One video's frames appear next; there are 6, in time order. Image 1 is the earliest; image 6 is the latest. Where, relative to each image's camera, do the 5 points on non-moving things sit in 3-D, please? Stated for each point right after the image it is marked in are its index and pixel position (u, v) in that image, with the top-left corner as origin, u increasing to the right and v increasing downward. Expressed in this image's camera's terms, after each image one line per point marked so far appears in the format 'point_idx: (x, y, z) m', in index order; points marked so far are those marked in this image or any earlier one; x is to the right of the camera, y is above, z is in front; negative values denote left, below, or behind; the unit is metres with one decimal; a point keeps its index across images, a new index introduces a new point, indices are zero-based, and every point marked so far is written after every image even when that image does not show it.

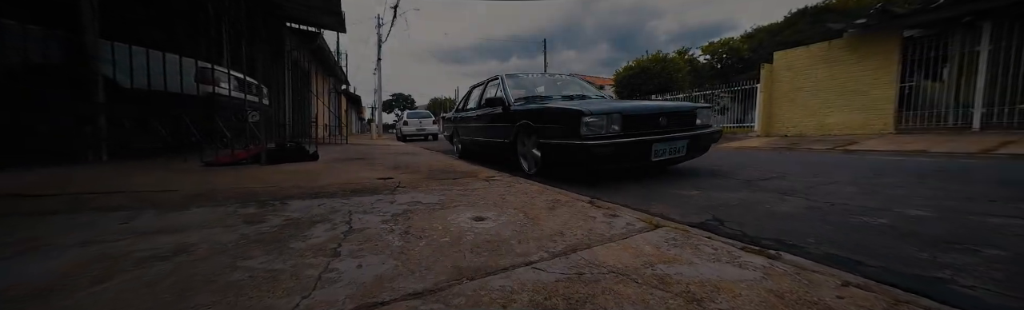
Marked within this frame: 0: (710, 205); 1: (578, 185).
0: (+1.6, -0.4, +2.5) m
1: (+0.8, -0.3, +3.4) m
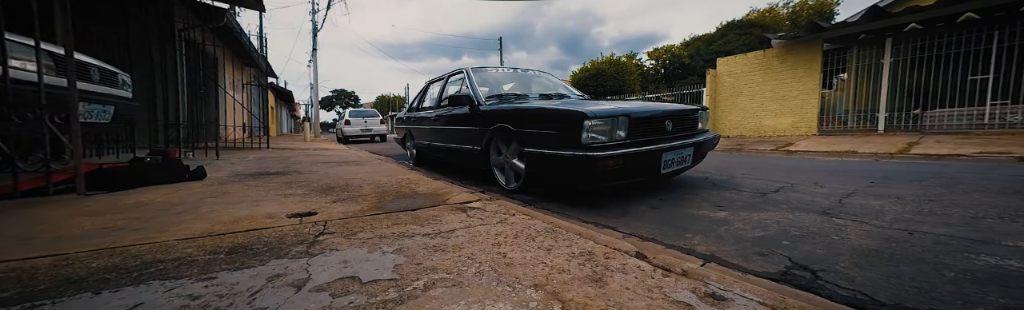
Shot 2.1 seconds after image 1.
0: (+1.6, -0.5, +1.9) m
1: (+0.6, -0.4, +2.7) m
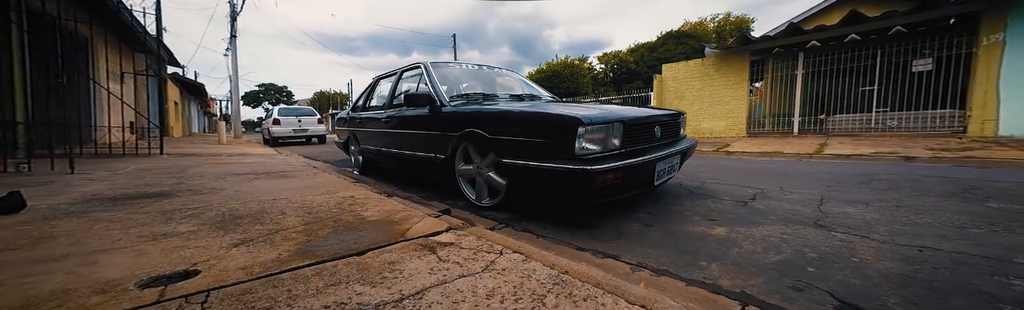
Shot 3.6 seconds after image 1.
0: (+1.5, -0.6, +1.6) m
1: (+0.4, -0.5, +2.3) m
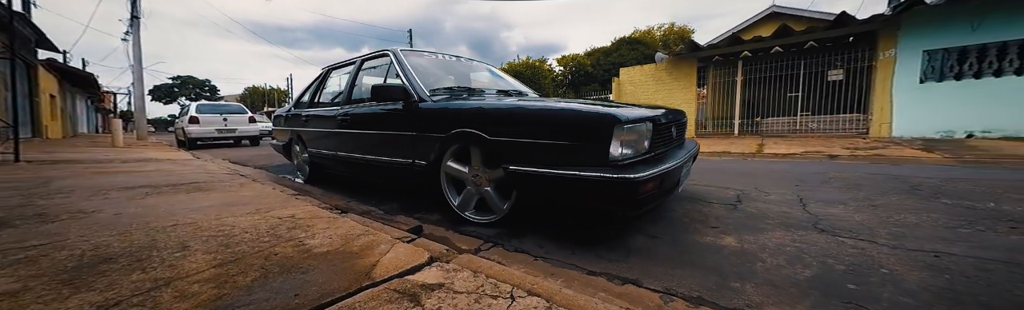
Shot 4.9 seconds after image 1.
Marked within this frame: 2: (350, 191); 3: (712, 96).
0: (+1.5, -0.6, +1.5) m
1: (+0.4, -0.6, +1.9) m
2: (-1.8, -0.4, +3.4) m
3: (+8.1, +2.4, +12.4) m
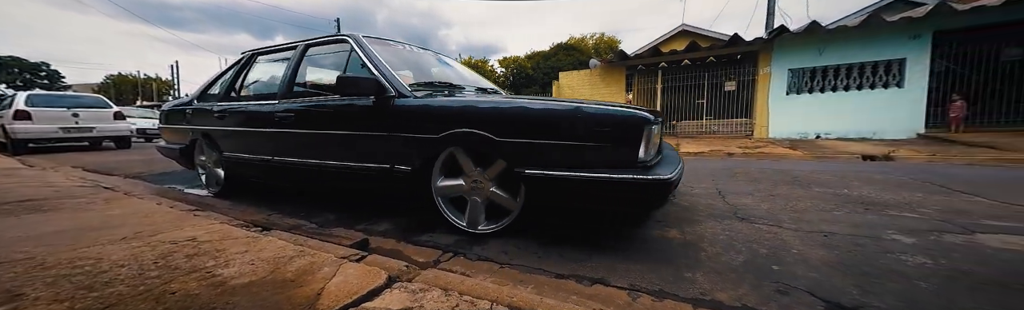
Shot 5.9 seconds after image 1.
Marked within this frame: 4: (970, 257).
0: (+1.4, -0.6, +1.7) m
1: (+0.1, -0.6, +1.9) m
2: (-2.3, -0.4, +2.8) m
3: (+5.5, +2.4, +13.7) m
4: (+2.7, -0.6, +1.8) m
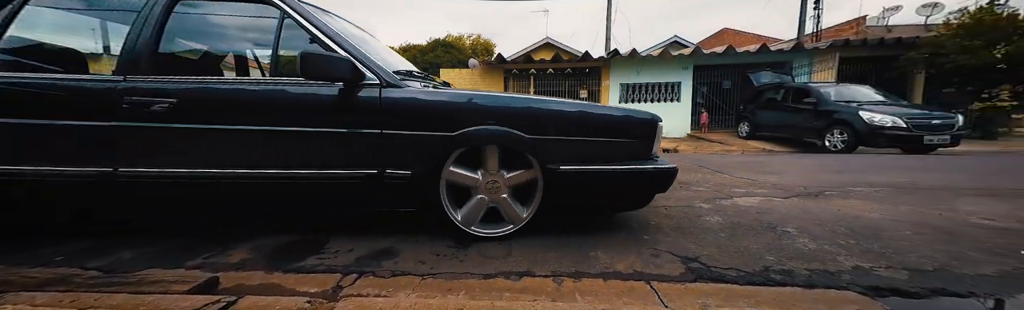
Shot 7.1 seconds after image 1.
0: (+0.9, -0.6, +2.1) m
1: (-0.4, -0.6, +1.7) m
2: (-2.9, -0.5, +1.6) m
3: (-0.6, +2.4, +14.7) m
4: (+2.0, -0.5, +2.8) m
